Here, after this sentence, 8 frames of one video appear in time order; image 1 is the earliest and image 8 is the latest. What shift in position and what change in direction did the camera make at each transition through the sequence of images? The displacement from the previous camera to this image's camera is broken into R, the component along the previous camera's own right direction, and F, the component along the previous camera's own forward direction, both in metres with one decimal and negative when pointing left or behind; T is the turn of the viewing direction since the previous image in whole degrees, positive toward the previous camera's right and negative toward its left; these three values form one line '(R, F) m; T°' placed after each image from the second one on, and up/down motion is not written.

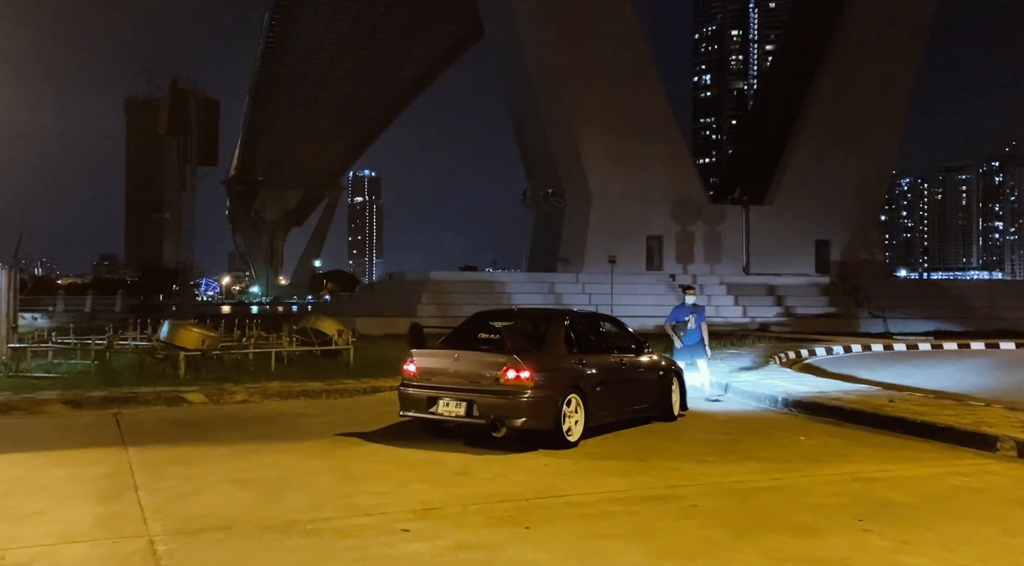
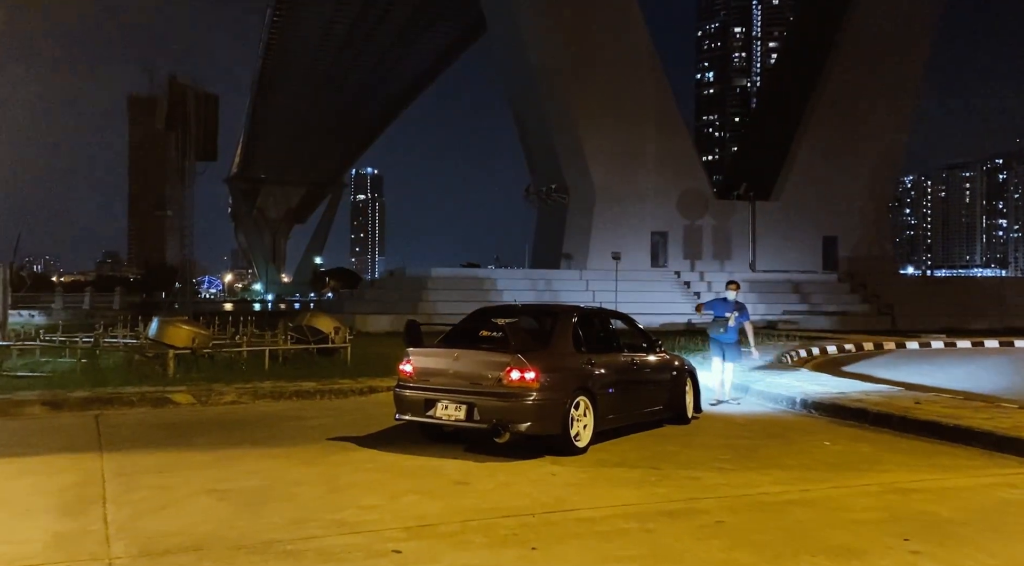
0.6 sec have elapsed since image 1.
(0.0, +0.7) m; 0°
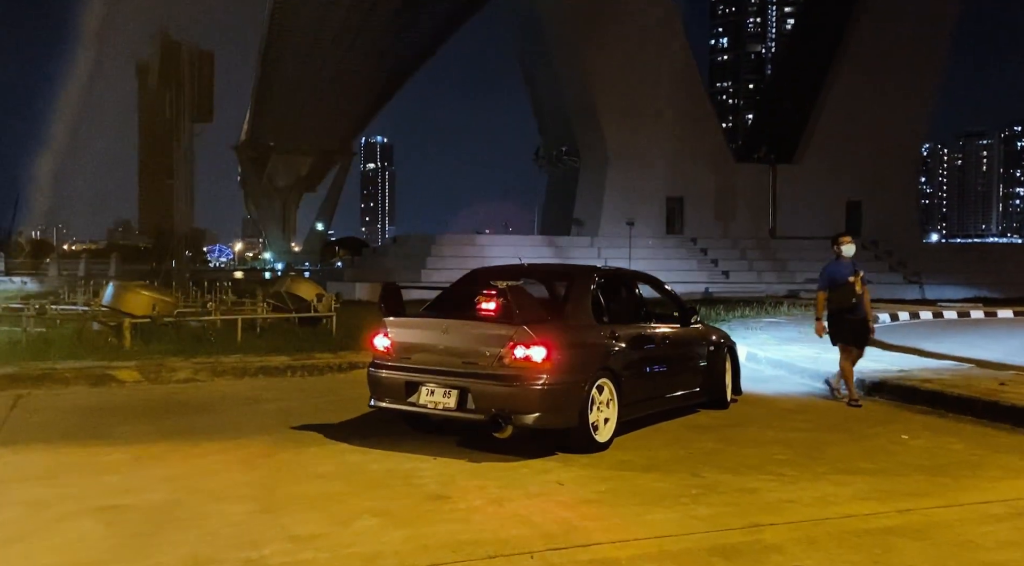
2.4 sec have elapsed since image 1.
(+0.1, +1.9) m; -1°
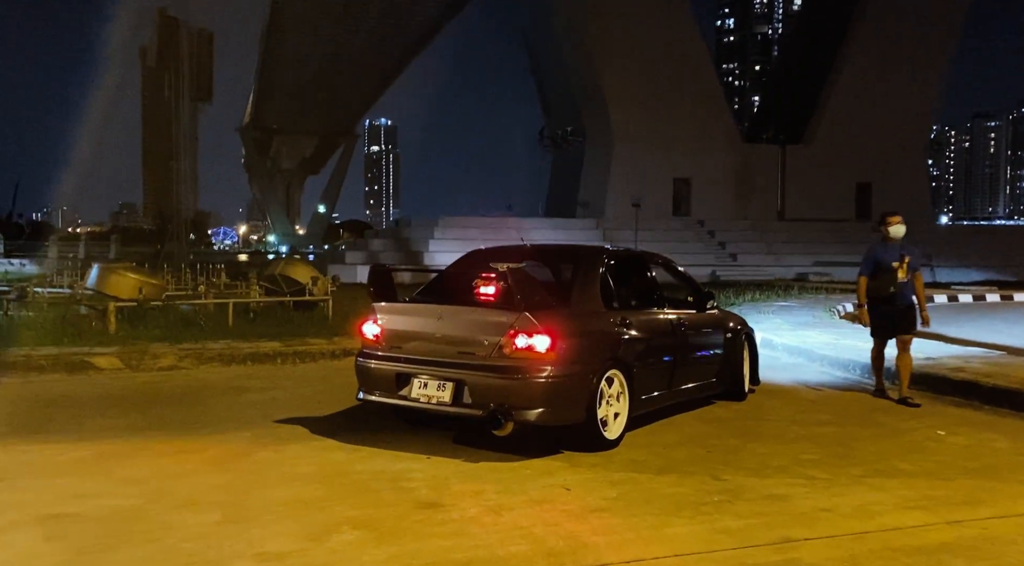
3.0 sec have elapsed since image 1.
(0.0, +0.6) m; 0°
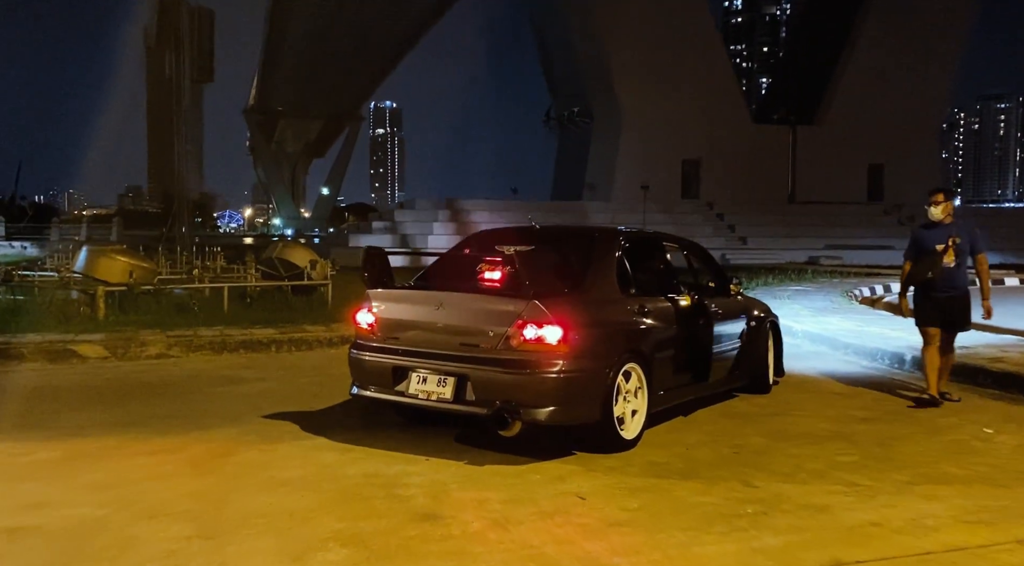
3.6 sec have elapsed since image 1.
(0.0, +0.6) m; 0°
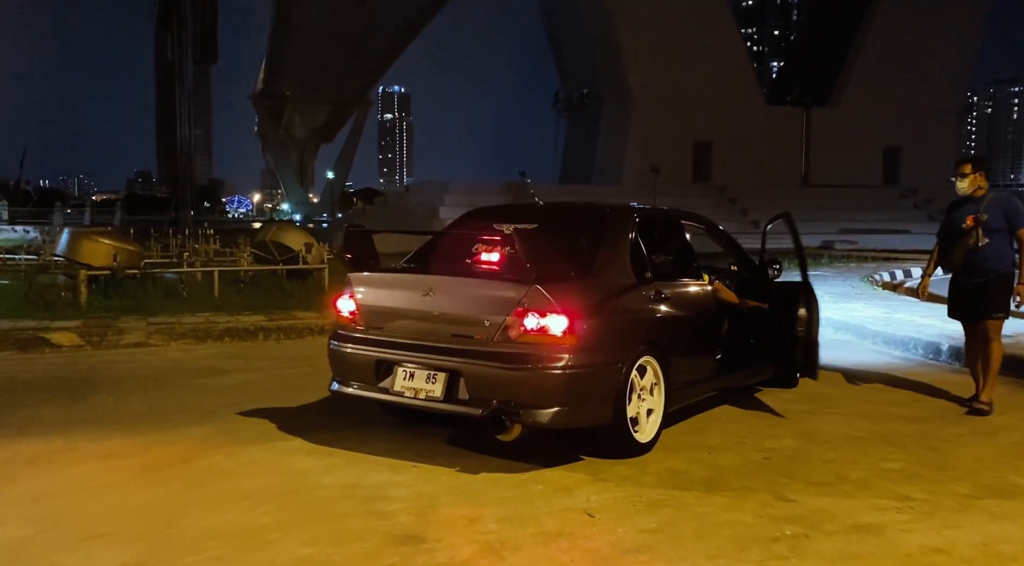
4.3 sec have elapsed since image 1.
(+0.1, +0.7) m; -1°
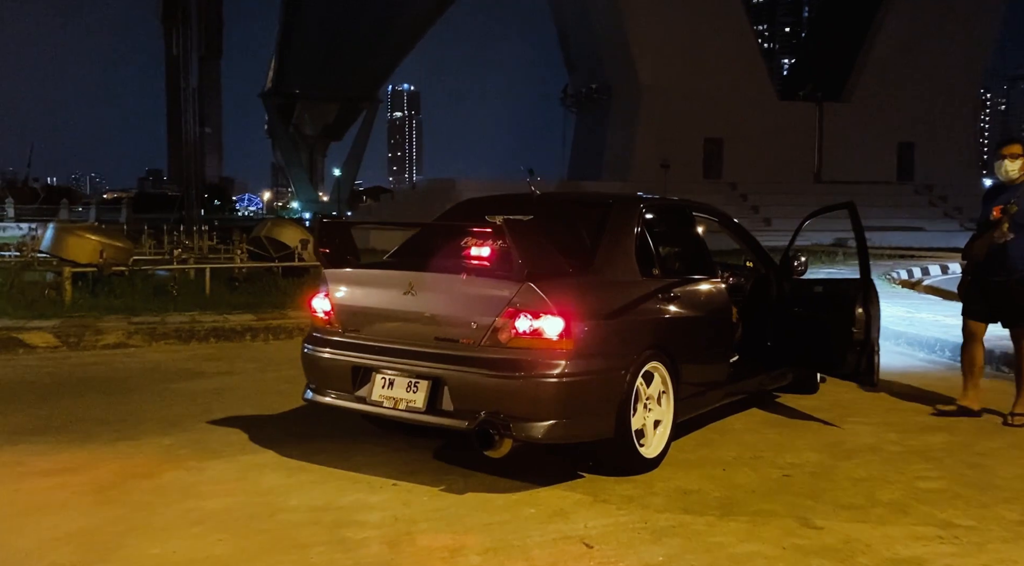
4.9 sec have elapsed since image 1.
(+0.1, +0.5) m; -1°
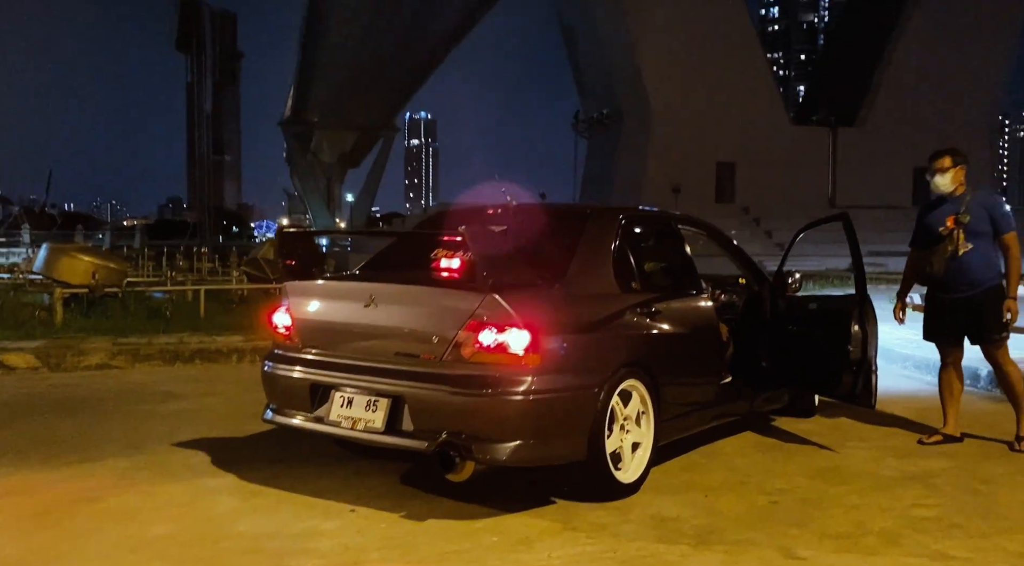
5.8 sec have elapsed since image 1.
(+0.2, +0.2) m; -1°
